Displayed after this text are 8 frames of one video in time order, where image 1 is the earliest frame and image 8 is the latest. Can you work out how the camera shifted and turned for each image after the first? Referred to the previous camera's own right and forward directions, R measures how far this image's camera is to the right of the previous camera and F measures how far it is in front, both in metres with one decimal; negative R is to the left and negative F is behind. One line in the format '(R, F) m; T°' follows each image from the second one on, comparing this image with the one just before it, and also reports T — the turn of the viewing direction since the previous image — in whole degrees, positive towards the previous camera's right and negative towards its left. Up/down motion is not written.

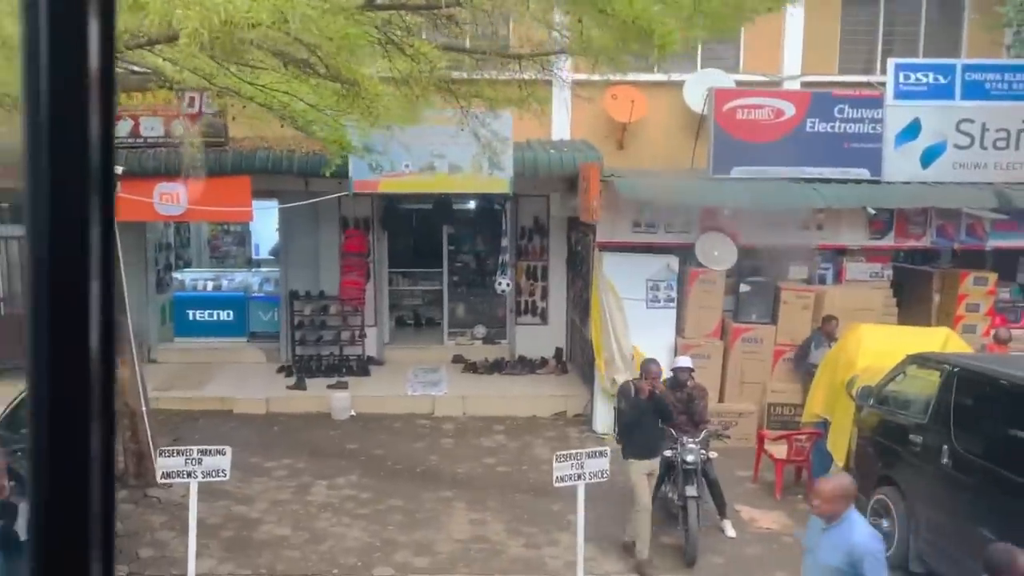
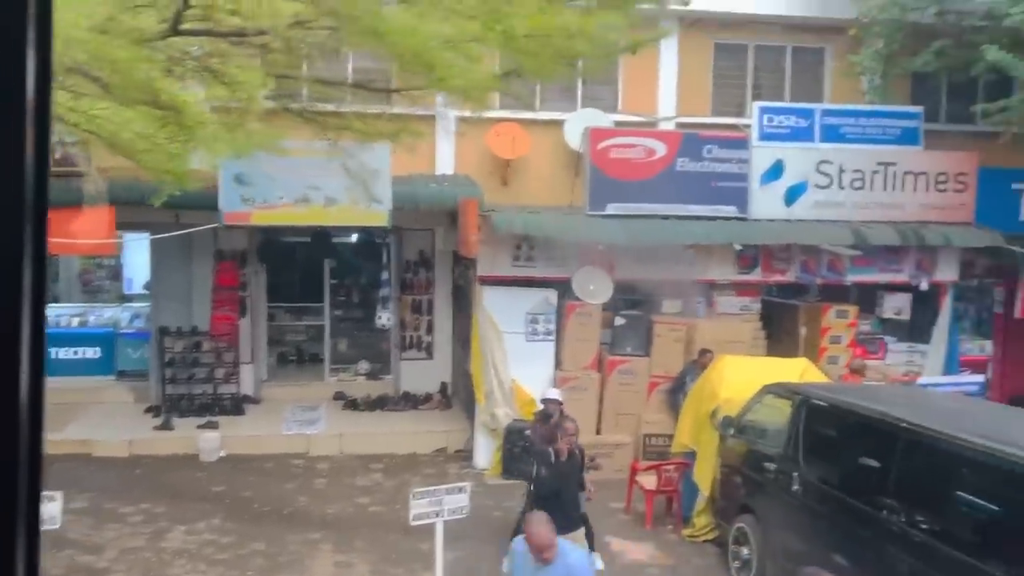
(+0.4, 0.0) m; +6°
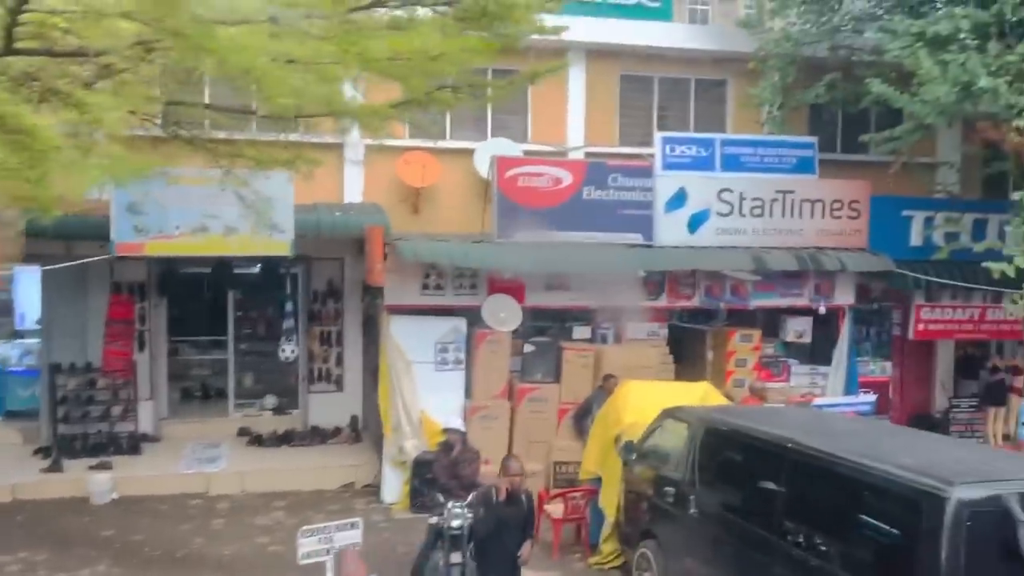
(+0.3, +0.1) m; +5°
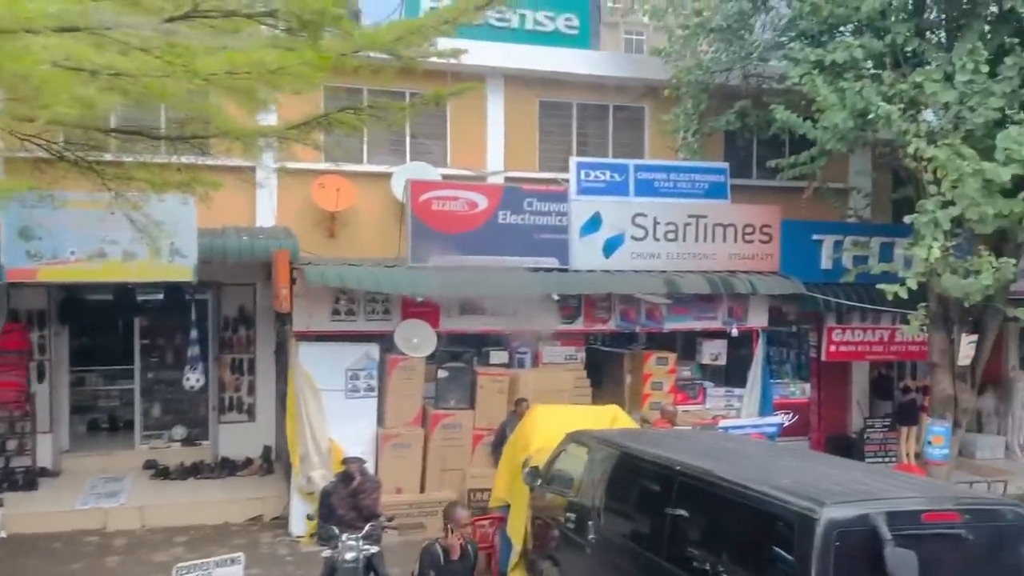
(+0.4, +0.1) m; +4°
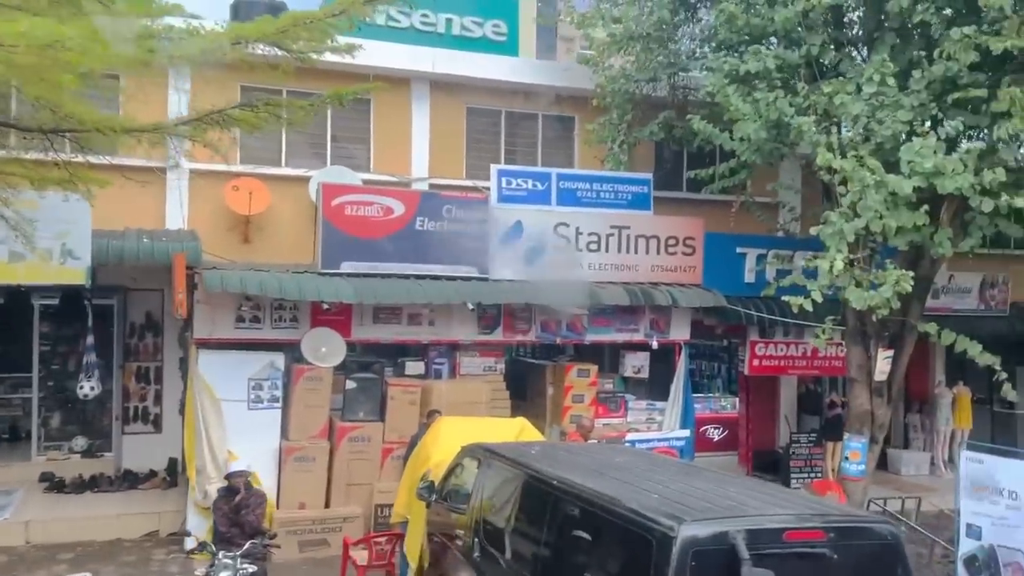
(+0.6, +0.2) m; +3°
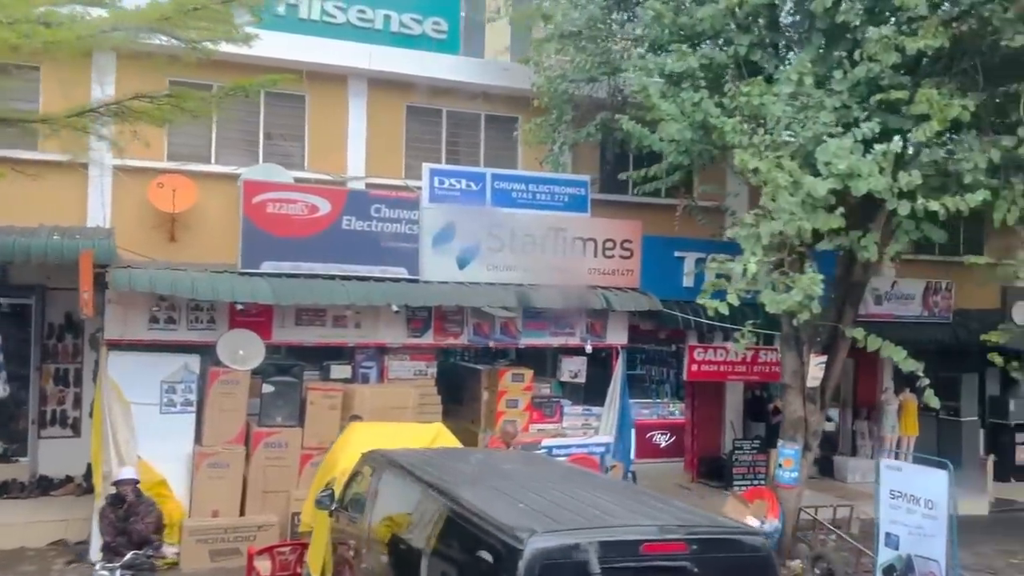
(+0.6, +0.2) m; +1°
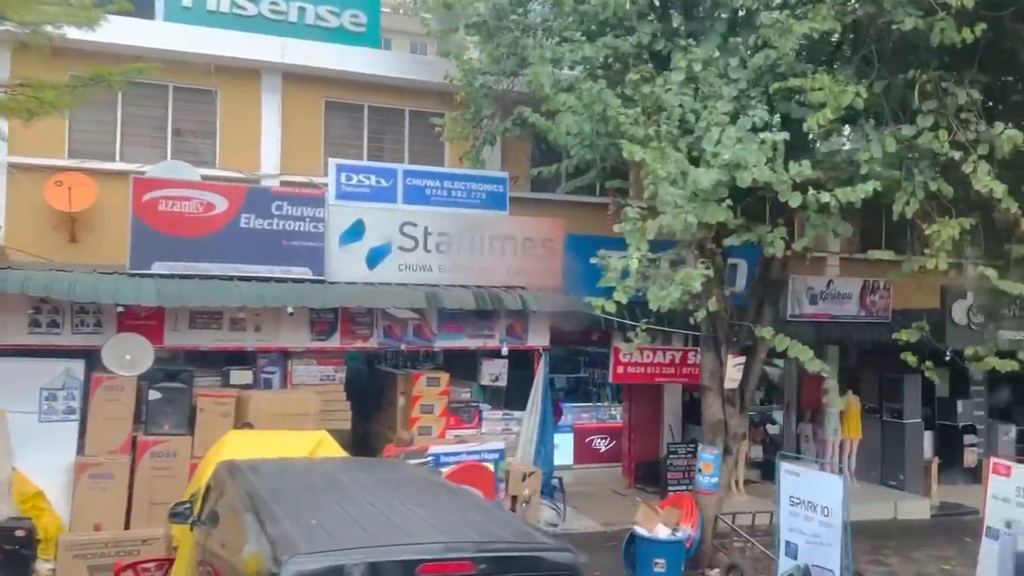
(+0.9, +0.4) m; +1°
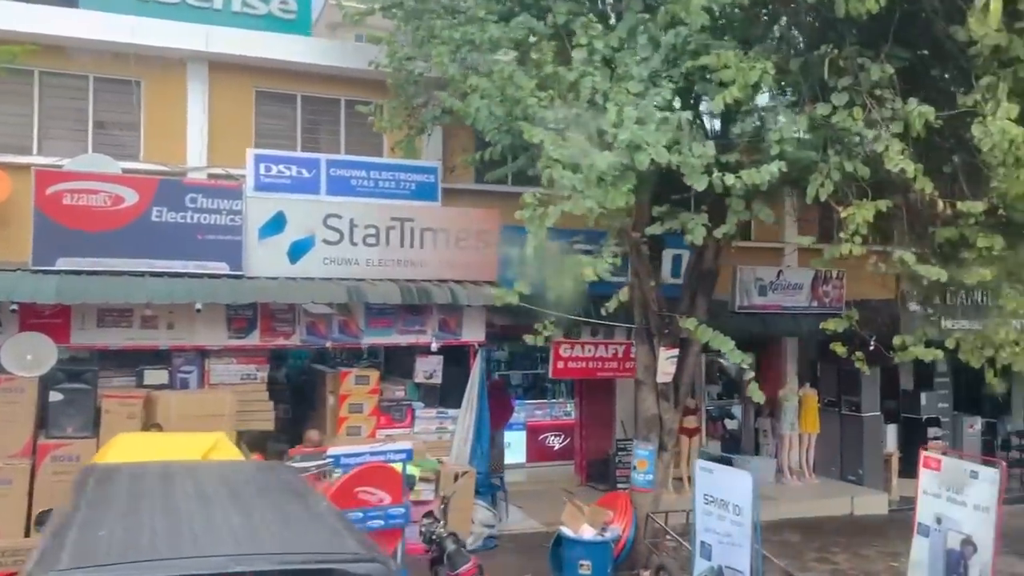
(+0.8, +0.4) m; 0°
